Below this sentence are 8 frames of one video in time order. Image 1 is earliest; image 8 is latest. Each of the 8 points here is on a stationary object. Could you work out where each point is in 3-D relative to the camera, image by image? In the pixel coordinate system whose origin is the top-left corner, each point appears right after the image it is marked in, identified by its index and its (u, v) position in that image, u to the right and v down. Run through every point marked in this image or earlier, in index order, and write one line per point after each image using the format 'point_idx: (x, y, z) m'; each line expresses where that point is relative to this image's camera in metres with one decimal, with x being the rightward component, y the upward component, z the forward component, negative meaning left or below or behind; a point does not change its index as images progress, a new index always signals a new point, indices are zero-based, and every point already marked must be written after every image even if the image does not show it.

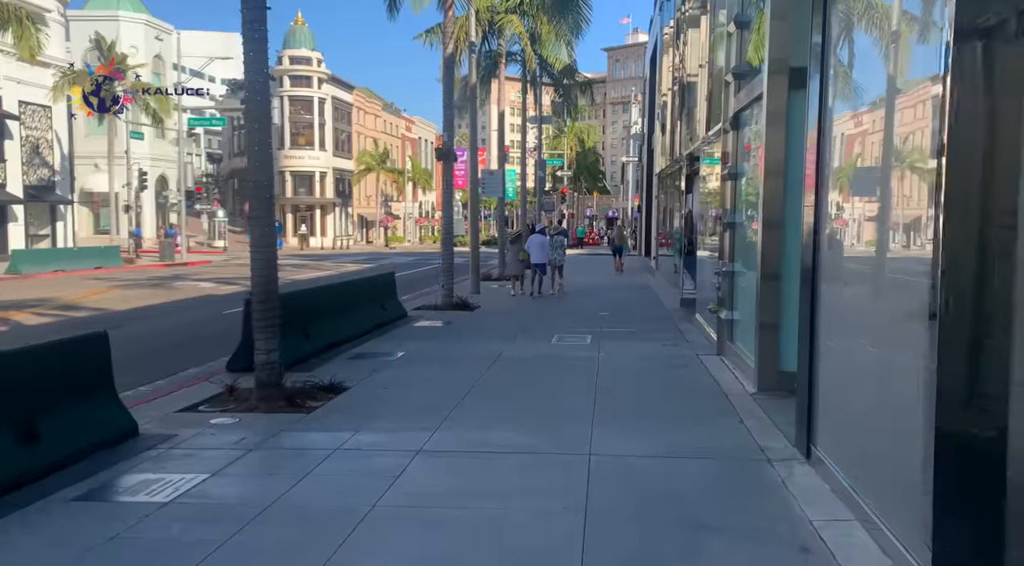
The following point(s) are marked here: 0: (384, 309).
0: (-2.3, -0.5, +14.2) m
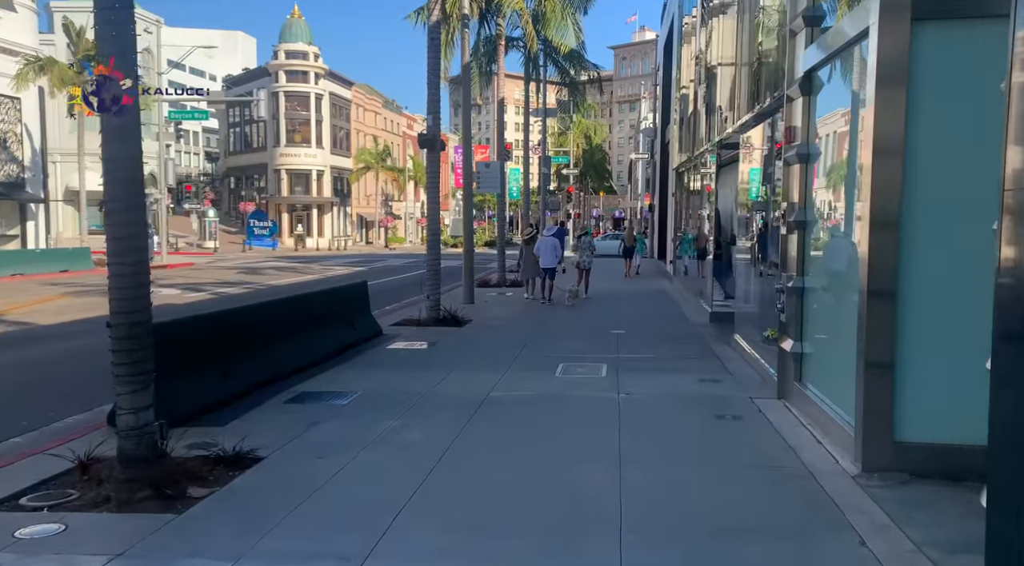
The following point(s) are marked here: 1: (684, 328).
0: (-2.4, -0.7, +11.6) m
1: (+2.9, -0.8, +13.0) m
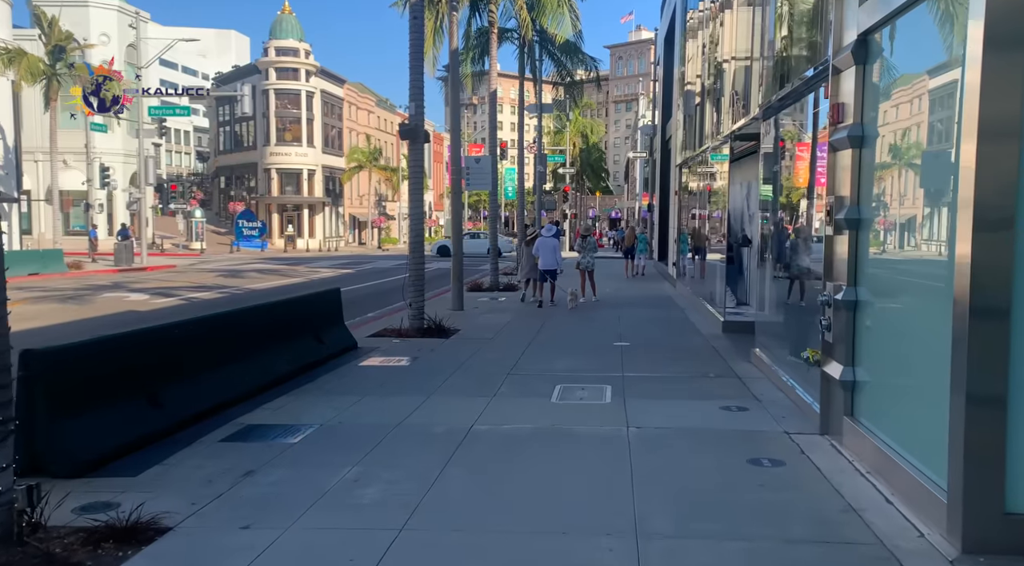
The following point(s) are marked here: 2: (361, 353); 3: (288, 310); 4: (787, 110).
0: (-2.5, -0.8, +10.2) m
1: (+2.7, -0.9, +11.6) m
2: (-2.1, -1.0, +11.0) m
3: (-2.7, -0.3, +9.5) m
4: (+3.6, +2.3, +10.6) m
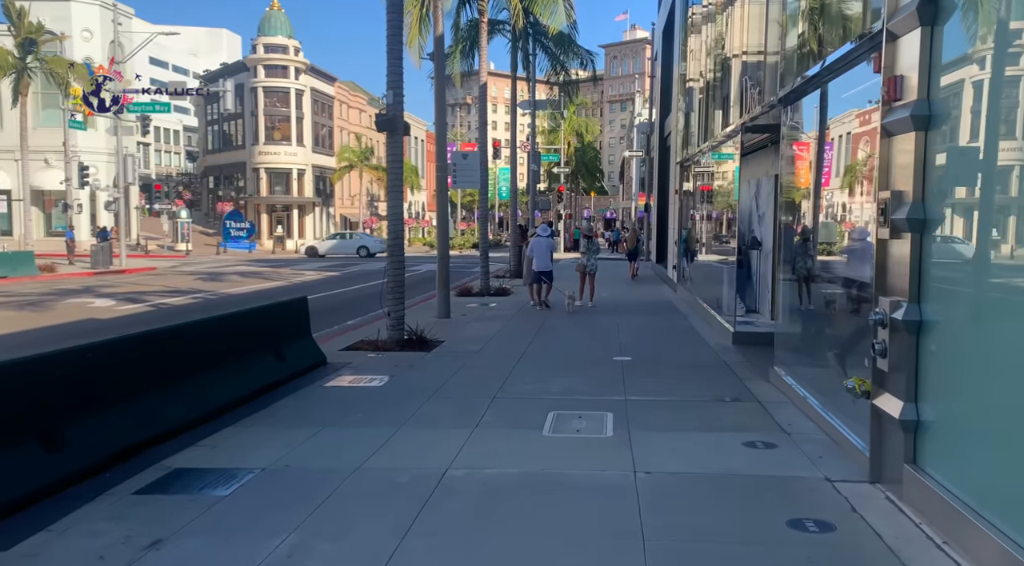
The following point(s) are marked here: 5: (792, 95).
0: (-2.6, -0.9, +9.0) m
1: (+2.6, -1.0, +10.4) m
2: (-2.3, -1.1, +9.8) m
3: (-2.8, -0.4, +8.3) m
4: (+3.5, +2.2, +9.4) m
5: (+3.4, +2.3, +9.6) m
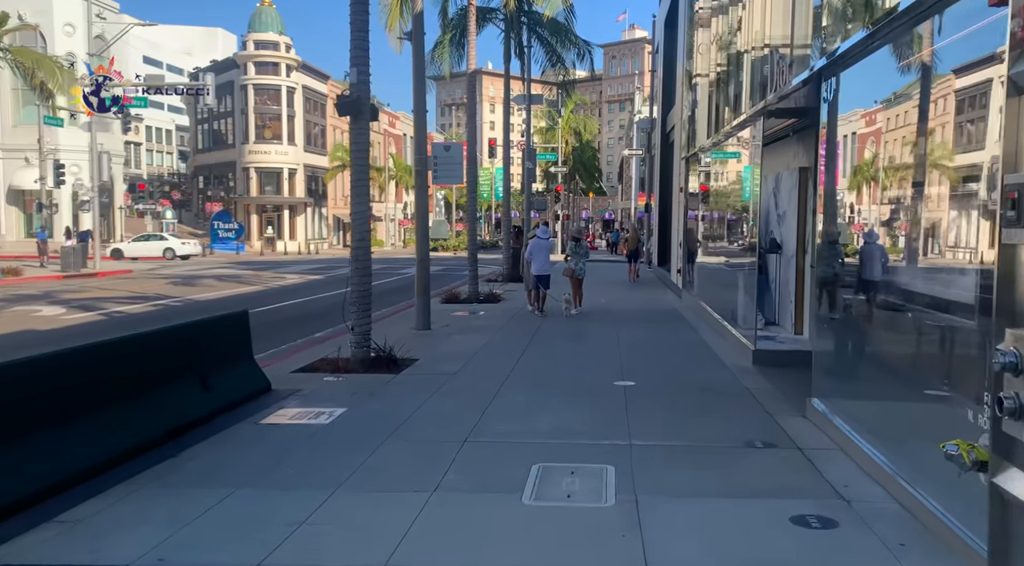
0: (-2.8, -1.0, +7.4) m
1: (+2.4, -1.1, +8.8) m
2: (-2.5, -1.2, +8.2) m
3: (-3.0, -0.6, +6.7) m
4: (+3.3, +2.1, +7.8) m
5: (+3.2, +2.2, +8.0) m
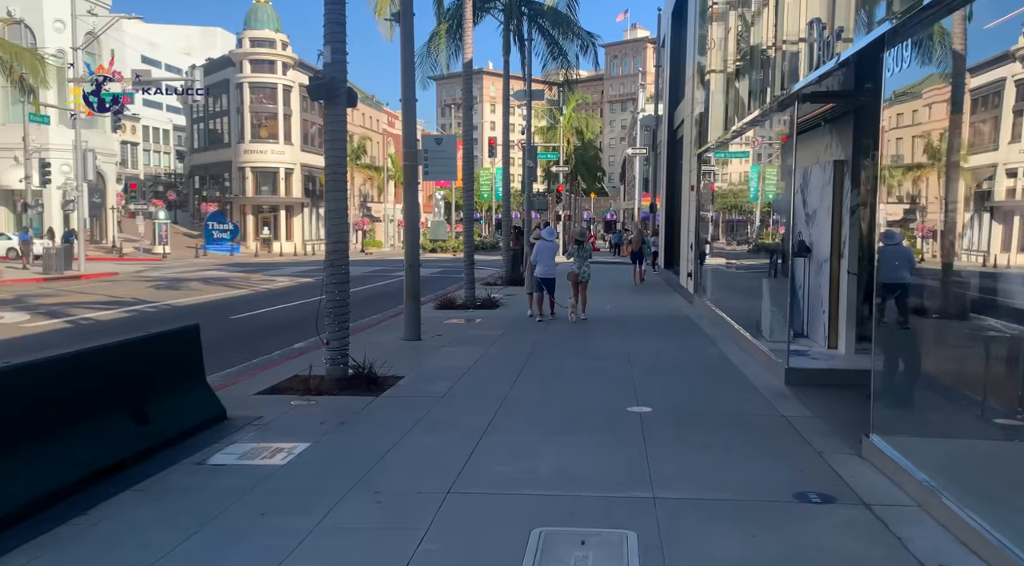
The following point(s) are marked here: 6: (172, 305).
0: (-2.9, -1.1, +6.2) m
1: (+2.3, -1.2, +7.6) m
2: (-2.5, -1.3, +7.0) m
3: (-3.1, -0.6, +5.5) m
4: (+3.2, +2.0, +6.6) m
5: (+3.2, +2.1, +6.8) m
6: (-8.0, -0.5, +18.5) m
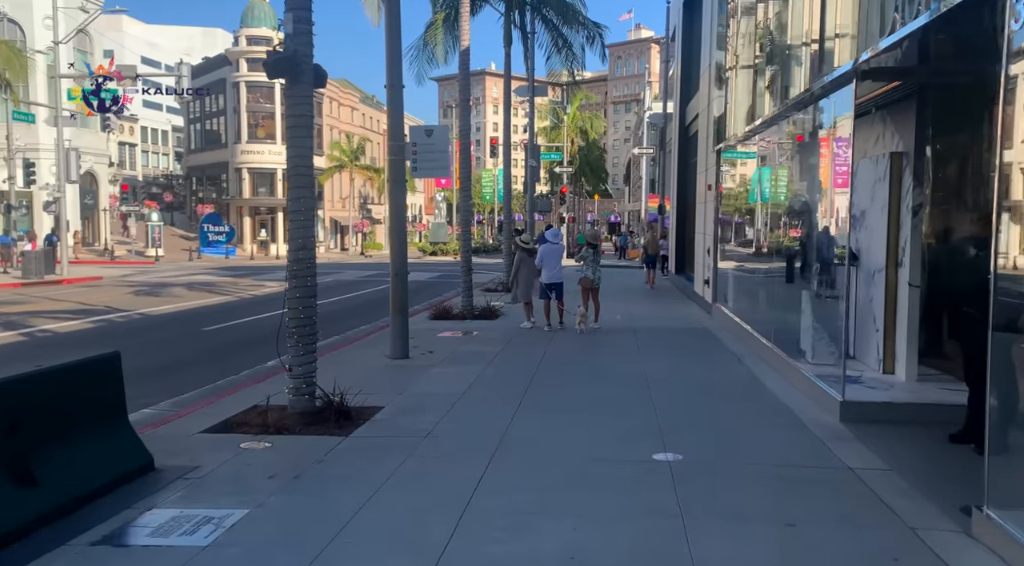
0: (-2.9, -1.2, +4.8) m
1: (+2.3, -1.3, +6.2) m
2: (-2.5, -1.4, +5.6) m
3: (-3.1, -0.8, +4.0) m
4: (+3.2, +1.8, +5.2) m
5: (+3.2, +2.0, +5.4) m
6: (-8.0, -0.7, +17.1) m
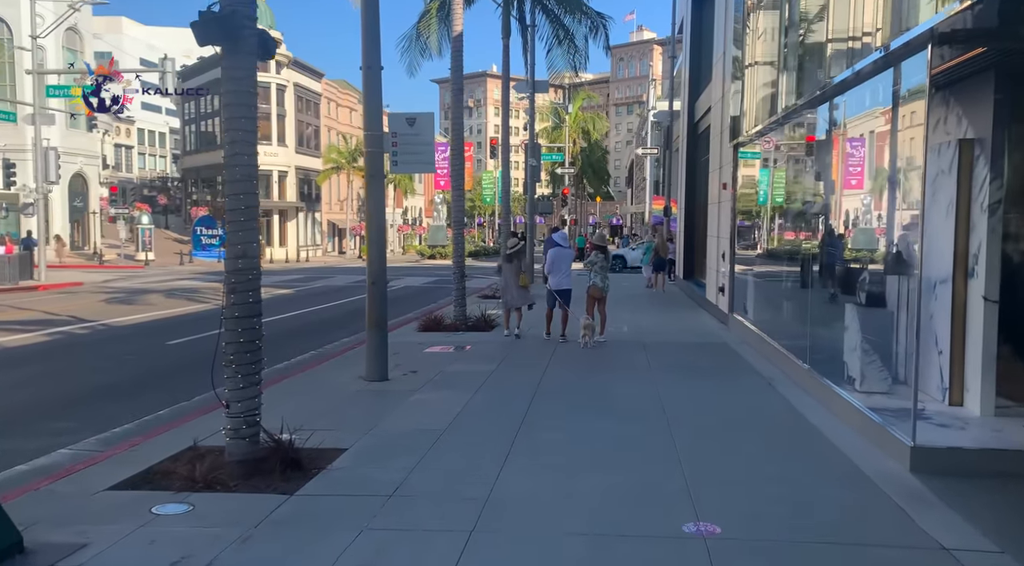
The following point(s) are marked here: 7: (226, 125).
0: (-3.0, -1.3, +3.4) m
1: (+2.2, -1.4, +4.8) m
2: (-2.6, -1.5, +4.2) m
3: (-3.2, -0.9, +2.6) m
4: (+3.1, +1.7, +3.8) m
5: (+3.1, +1.8, +4.0) m
6: (-8.0, -0.8, +15.7) m
7: (-2.1, +1.2, +5.9) m
